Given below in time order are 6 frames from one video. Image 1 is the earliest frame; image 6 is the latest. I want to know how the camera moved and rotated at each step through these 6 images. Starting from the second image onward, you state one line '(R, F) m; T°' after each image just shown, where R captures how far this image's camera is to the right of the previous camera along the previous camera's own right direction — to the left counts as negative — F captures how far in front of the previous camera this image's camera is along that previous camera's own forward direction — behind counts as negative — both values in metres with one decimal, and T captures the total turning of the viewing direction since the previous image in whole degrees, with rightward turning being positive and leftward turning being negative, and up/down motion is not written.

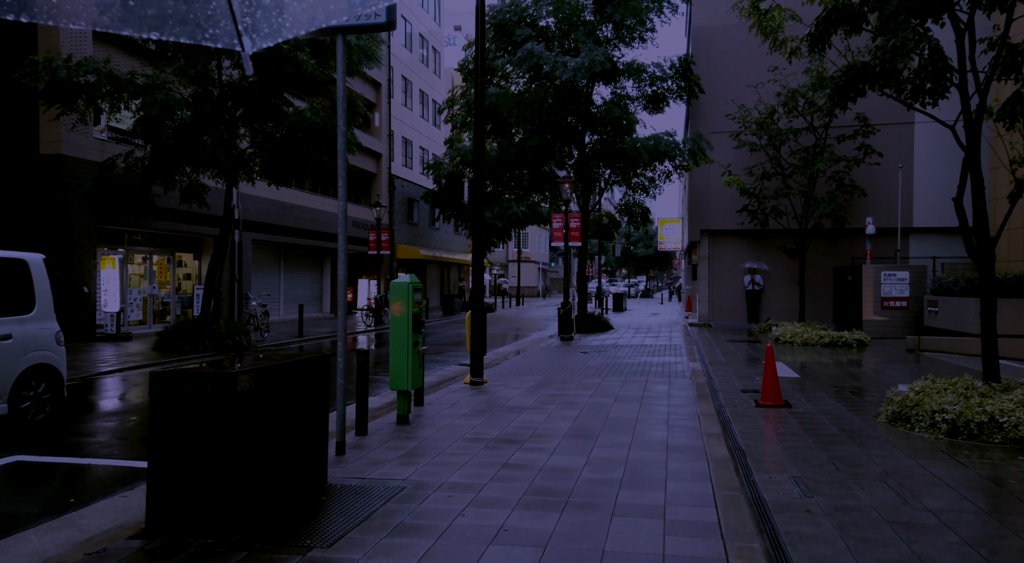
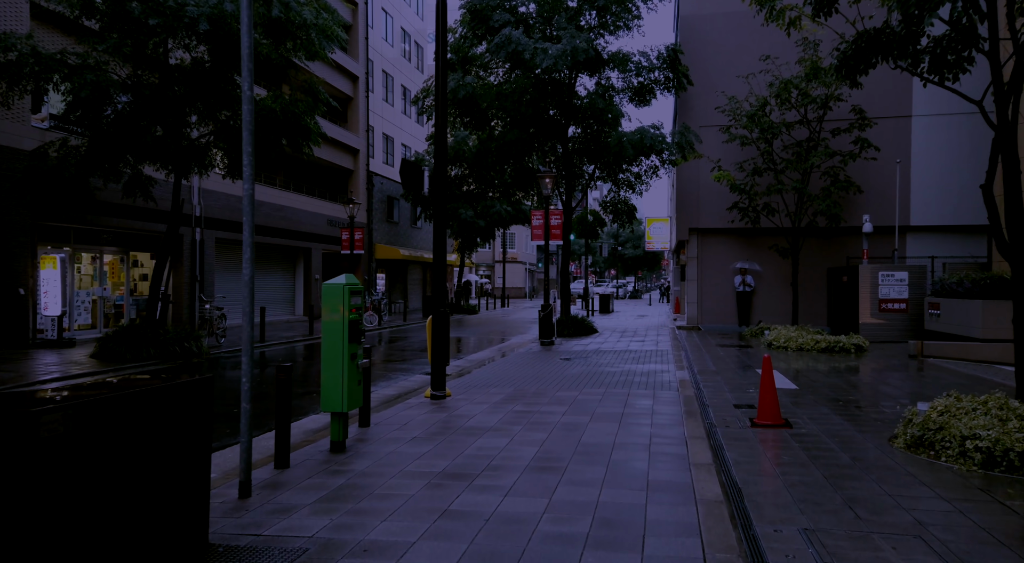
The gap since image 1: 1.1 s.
(+0.3, +1.2) m; +1°
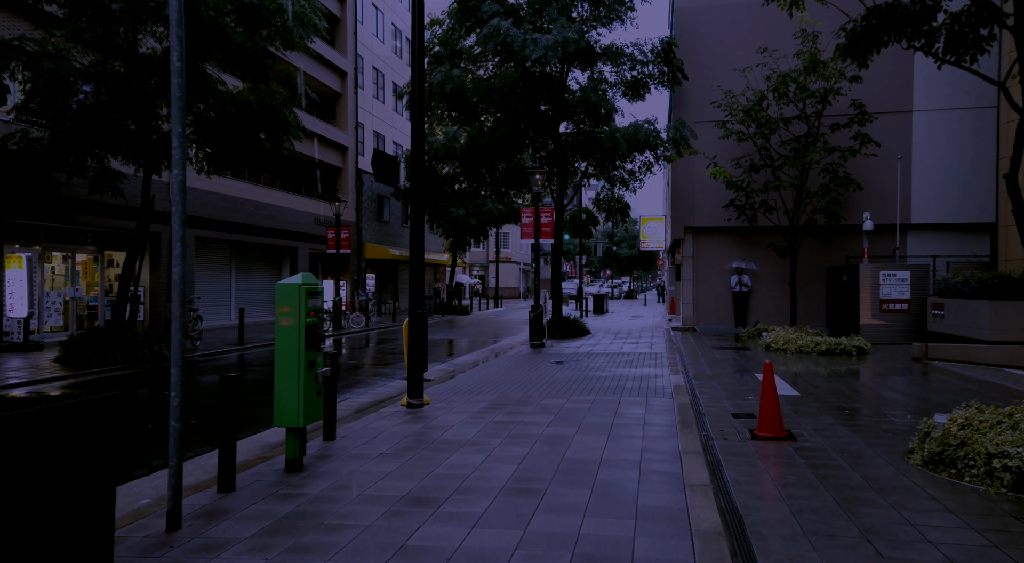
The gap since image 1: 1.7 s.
(+0.2, +0.6) m; 0°
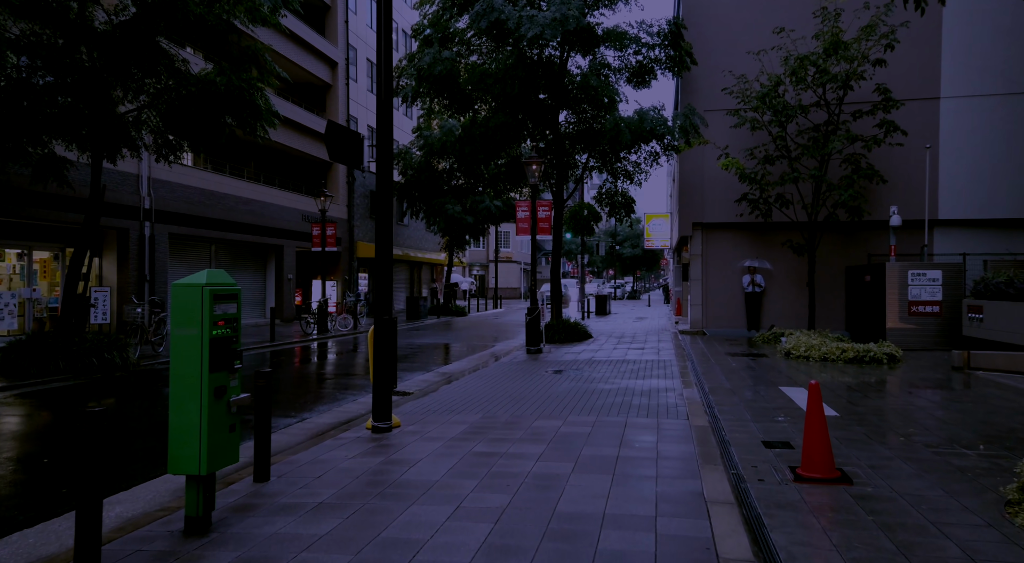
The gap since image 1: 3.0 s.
(+0.2, +1.5) m; 0°
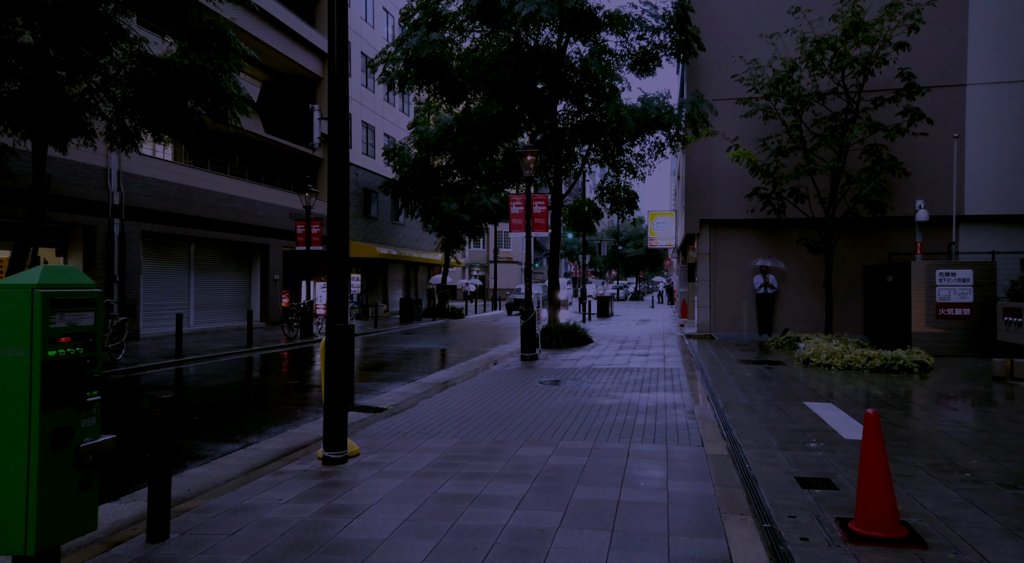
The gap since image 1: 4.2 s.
(+0.2, +1.3) m; 0°
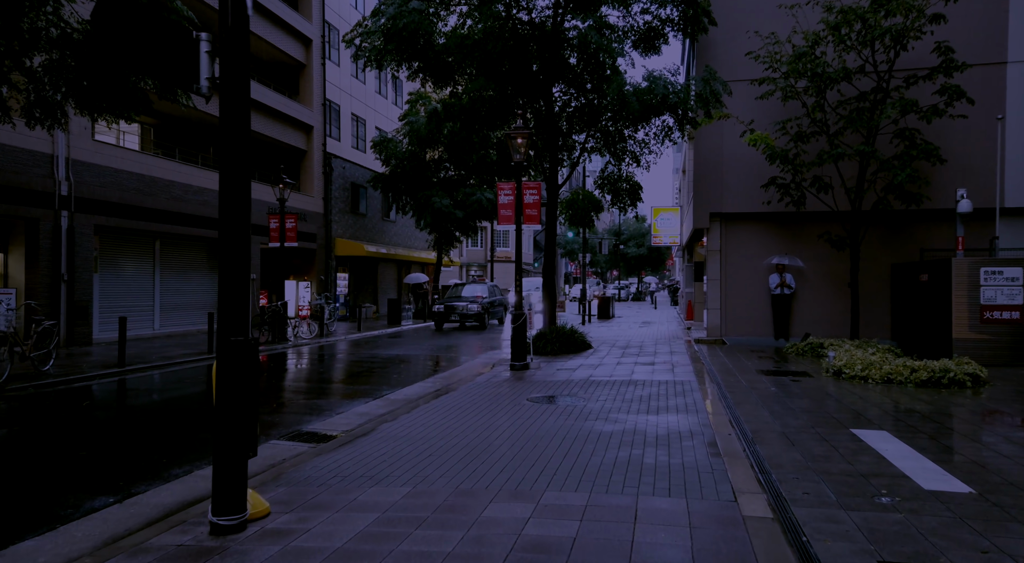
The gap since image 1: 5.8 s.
(+0.2, +1.8) m; 0°
